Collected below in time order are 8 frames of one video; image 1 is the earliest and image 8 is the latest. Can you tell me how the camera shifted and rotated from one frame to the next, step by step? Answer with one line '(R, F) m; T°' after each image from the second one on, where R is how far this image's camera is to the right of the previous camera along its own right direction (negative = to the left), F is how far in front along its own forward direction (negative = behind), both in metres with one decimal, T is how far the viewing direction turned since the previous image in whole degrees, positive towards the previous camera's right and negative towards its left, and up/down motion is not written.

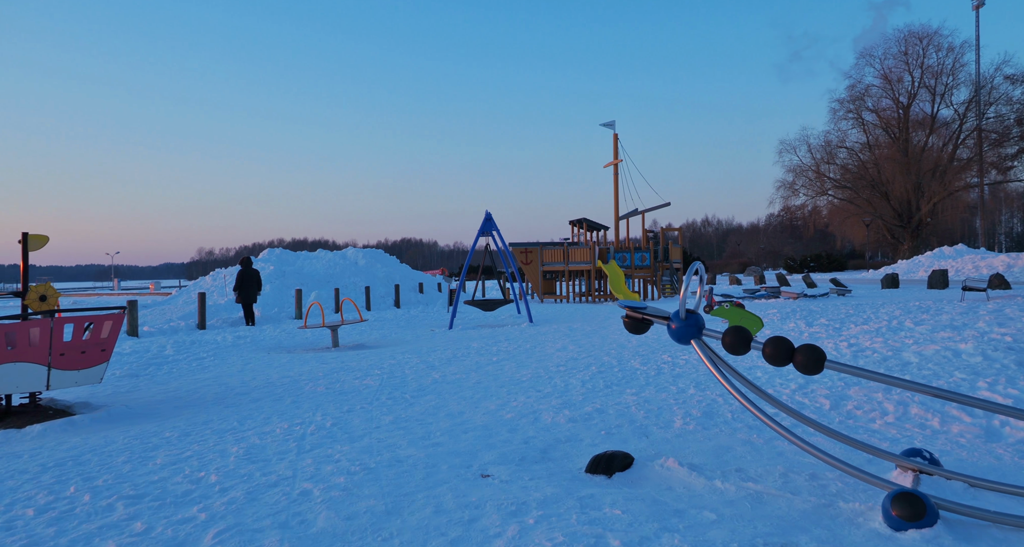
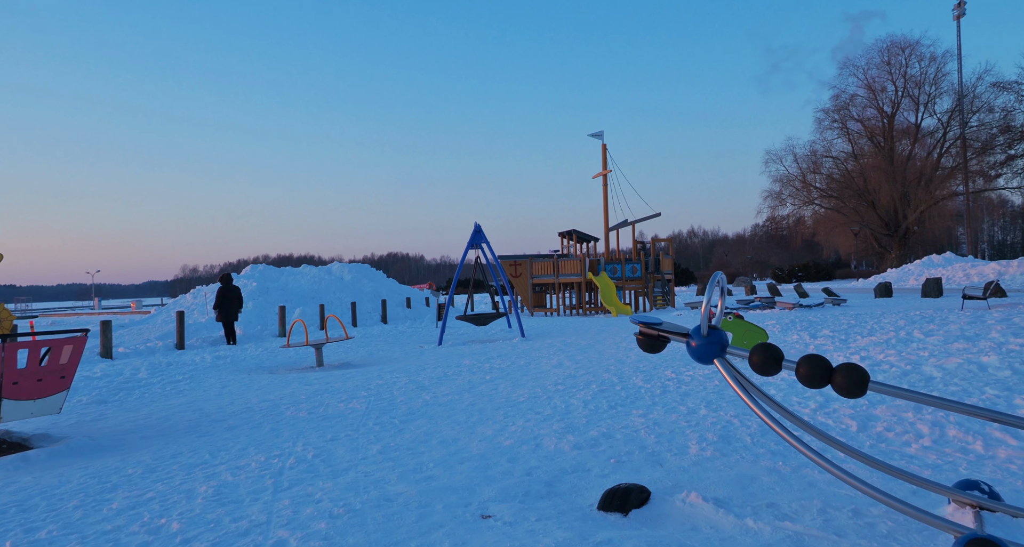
(-0.1, +0.5) m; +1°
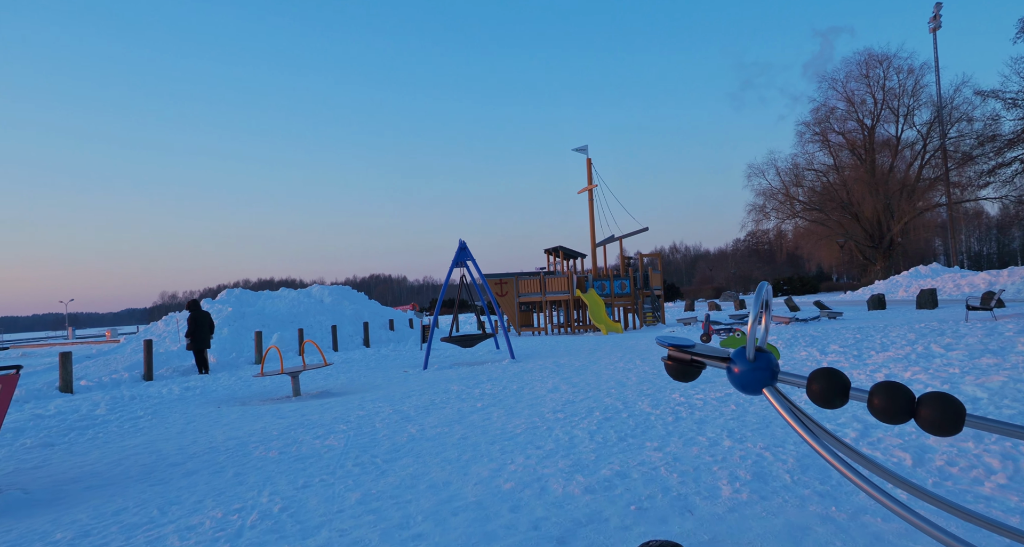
(-0.1, +0.7) m; +1°
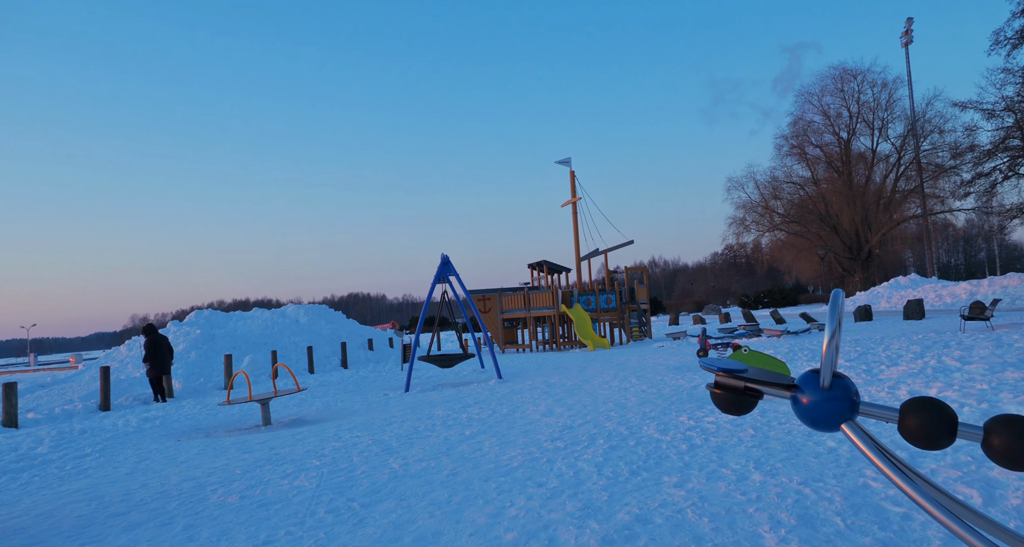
(-0.1, +0.7) m; +2°
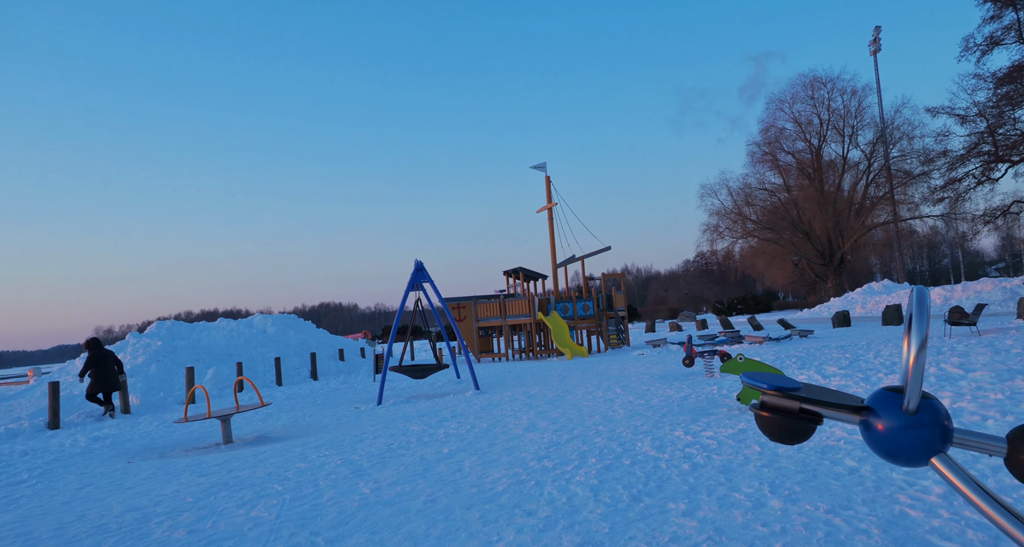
(-0.1, +0.6) m; +2°
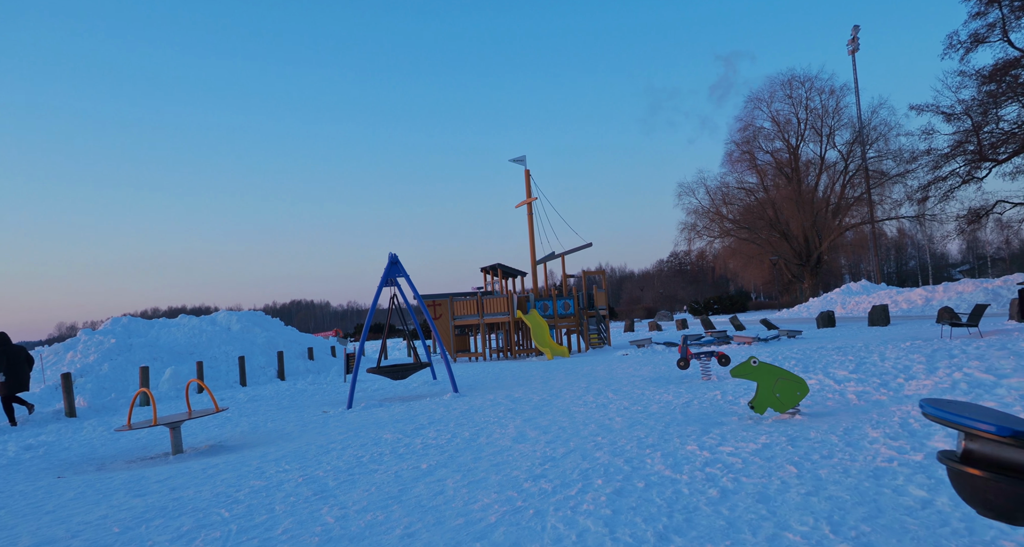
(-0.2, +0.9) m; +2°
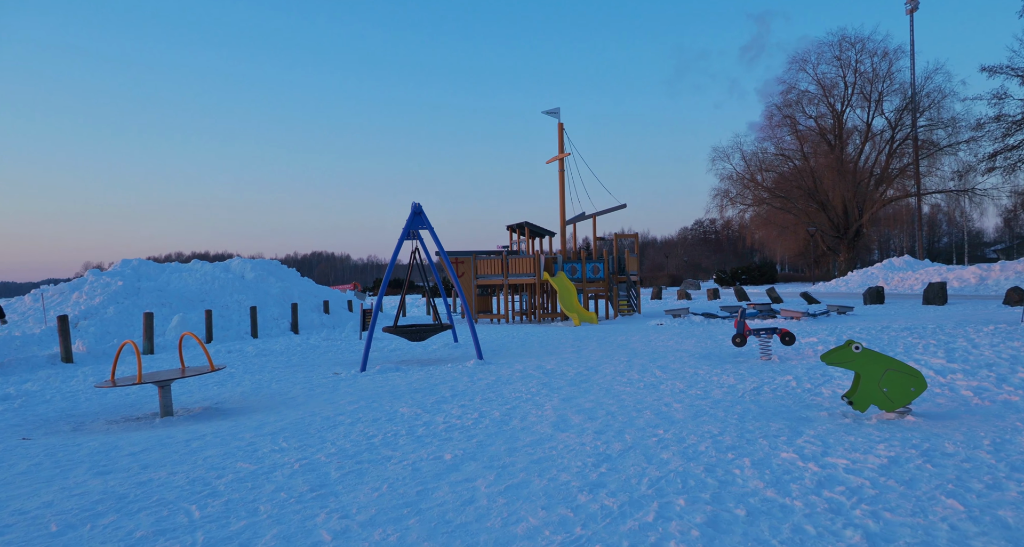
(-0.3, +1.4) m; -2°
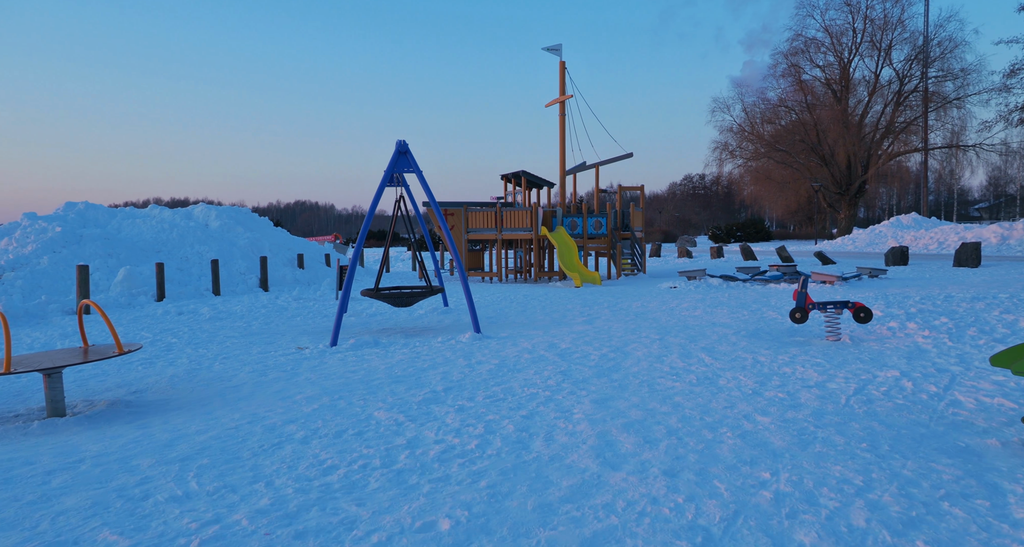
(-0.3, +2.2) m; +1°
